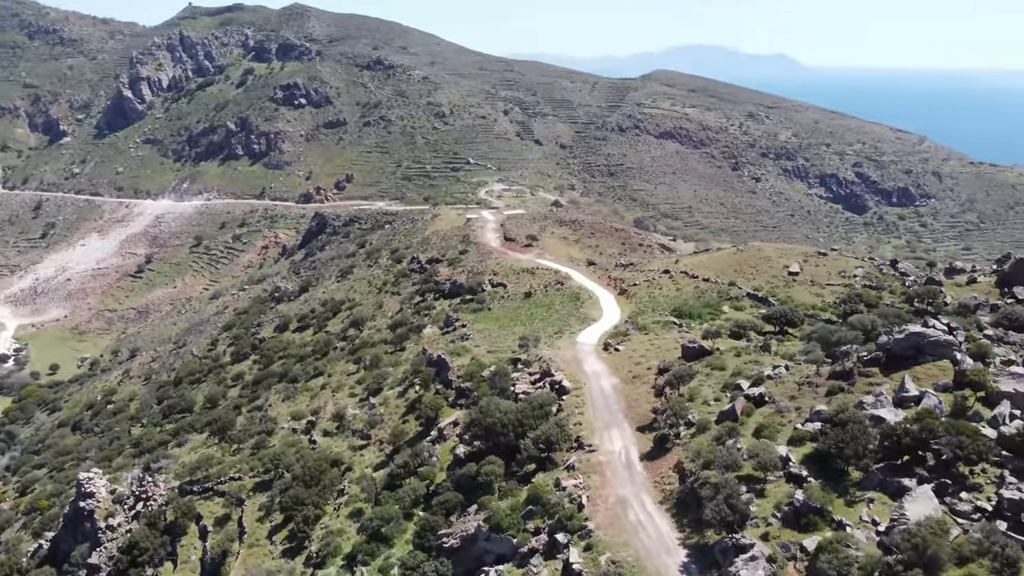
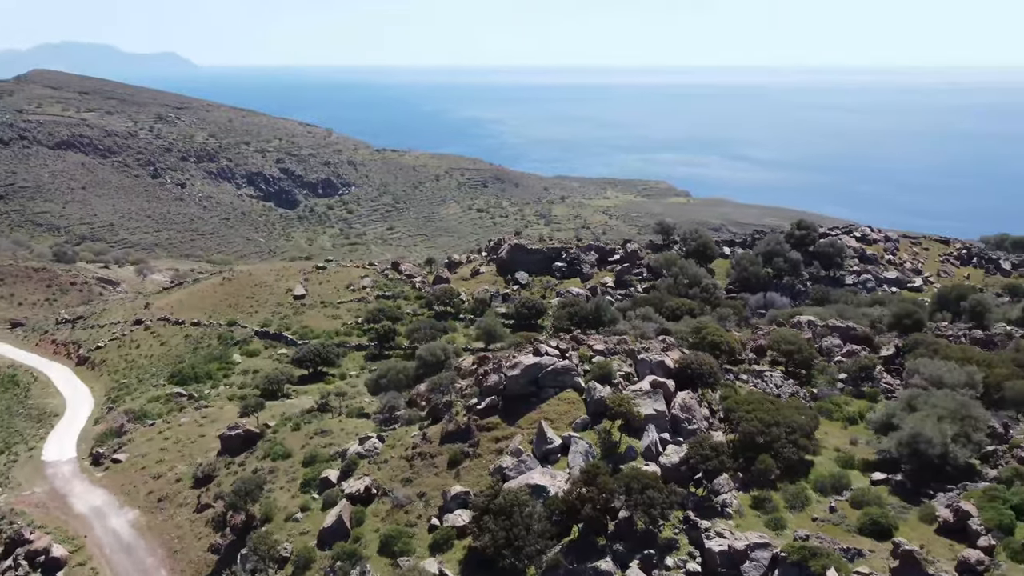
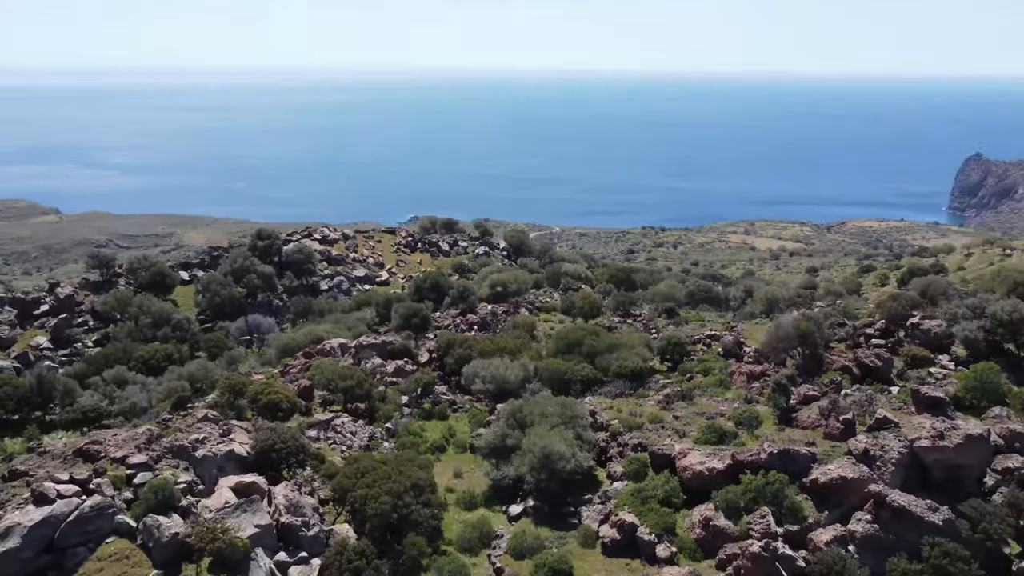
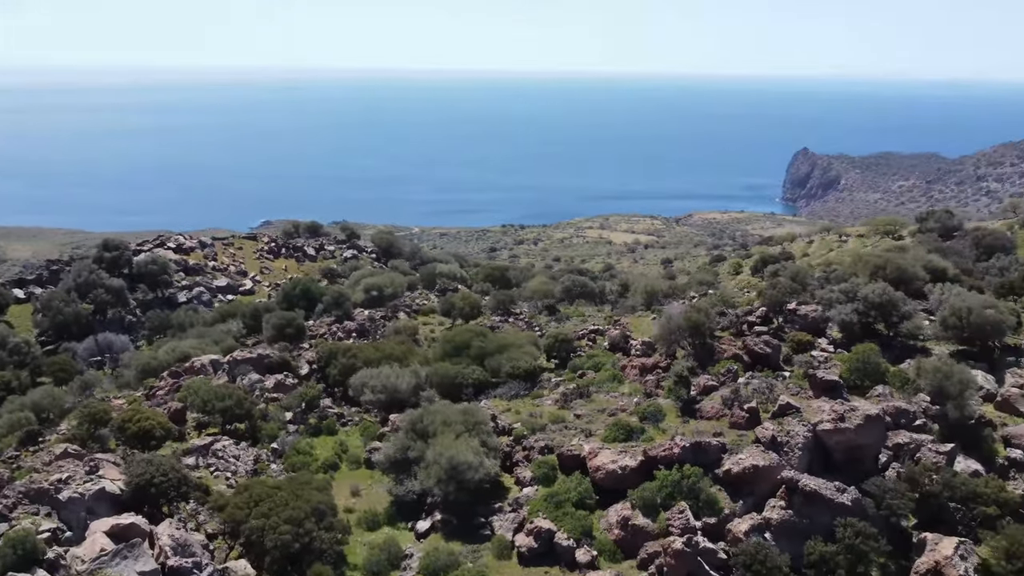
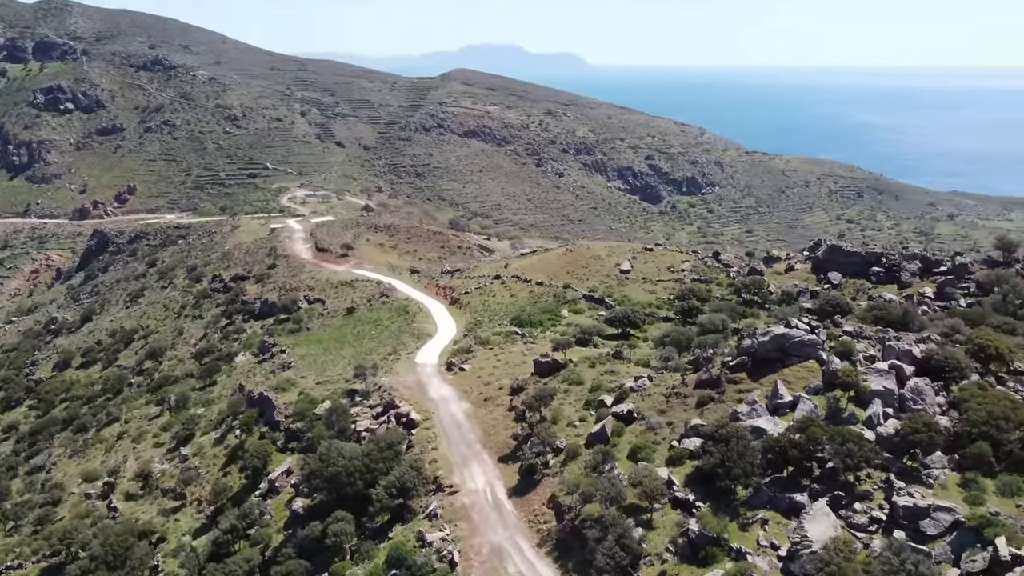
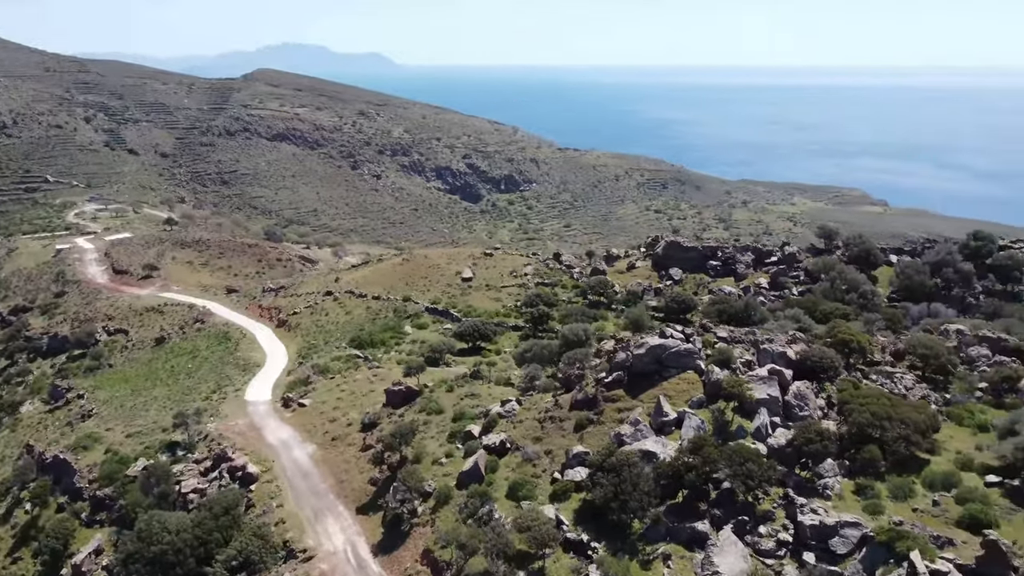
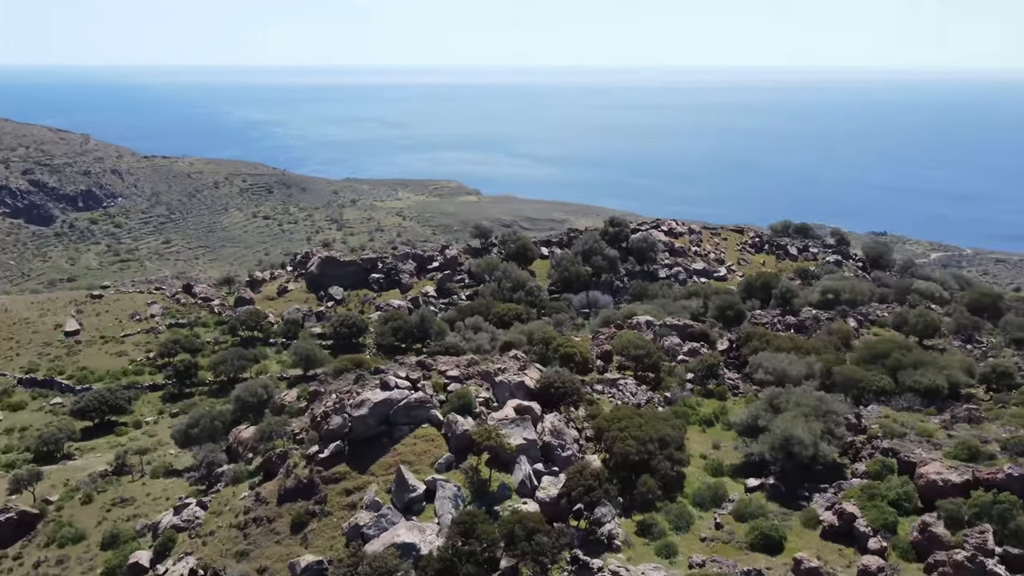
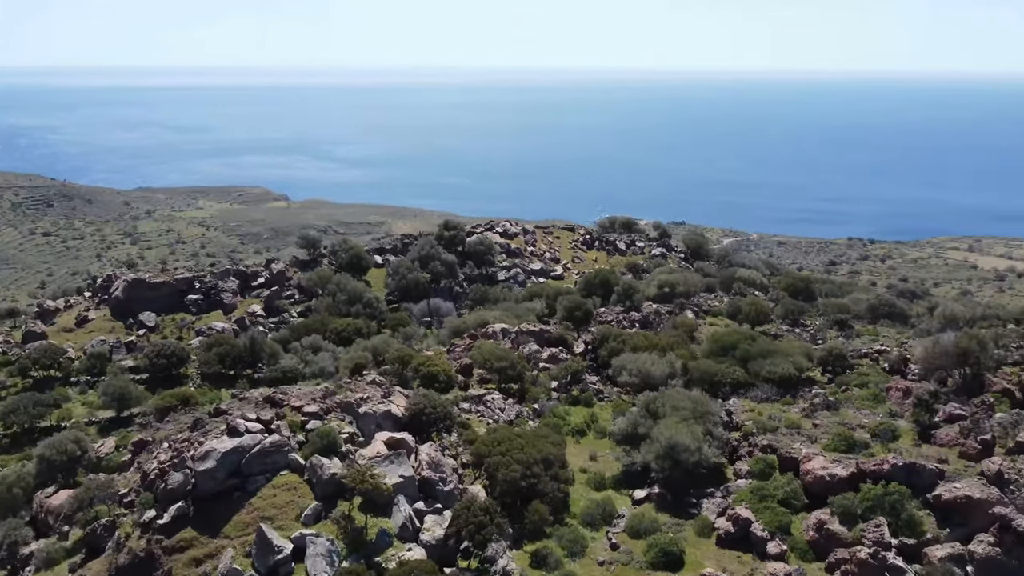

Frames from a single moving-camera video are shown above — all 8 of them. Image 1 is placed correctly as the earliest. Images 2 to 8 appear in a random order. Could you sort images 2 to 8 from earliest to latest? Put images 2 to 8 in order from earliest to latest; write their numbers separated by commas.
5, 6, 2, 7, 8, 3, 4
